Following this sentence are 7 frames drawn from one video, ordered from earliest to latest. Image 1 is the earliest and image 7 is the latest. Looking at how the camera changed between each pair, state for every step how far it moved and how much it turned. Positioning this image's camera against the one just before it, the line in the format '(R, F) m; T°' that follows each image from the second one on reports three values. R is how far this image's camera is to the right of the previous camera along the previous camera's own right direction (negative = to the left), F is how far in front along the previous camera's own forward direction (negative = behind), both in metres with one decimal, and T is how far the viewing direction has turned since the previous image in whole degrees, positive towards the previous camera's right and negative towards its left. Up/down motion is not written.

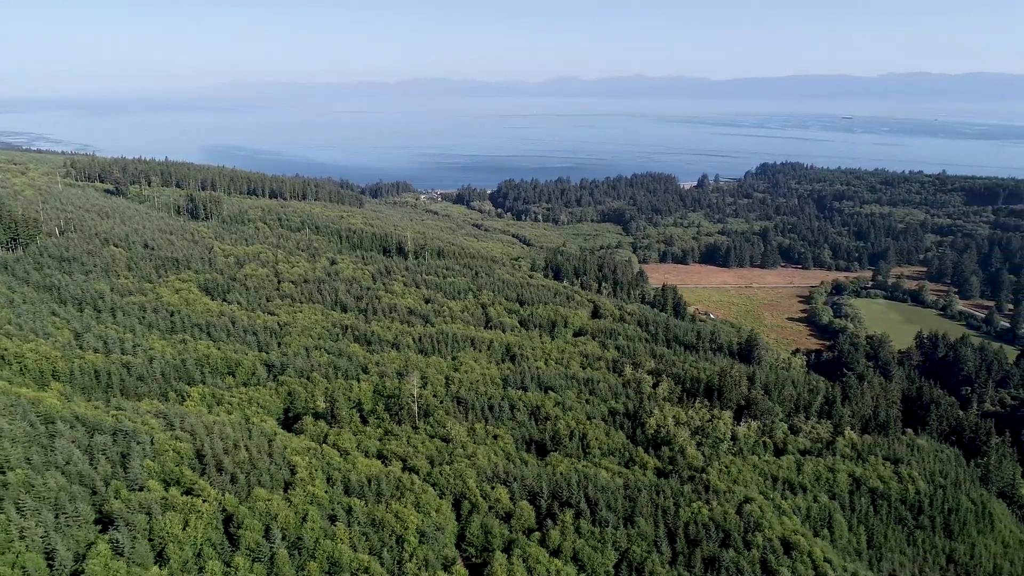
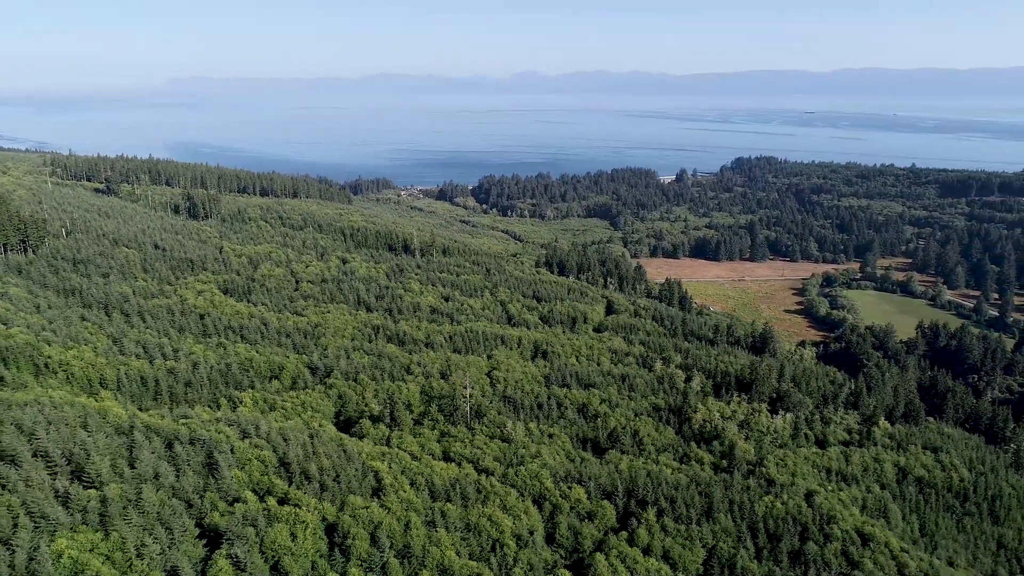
(-6.1, +0.7) m; +3°
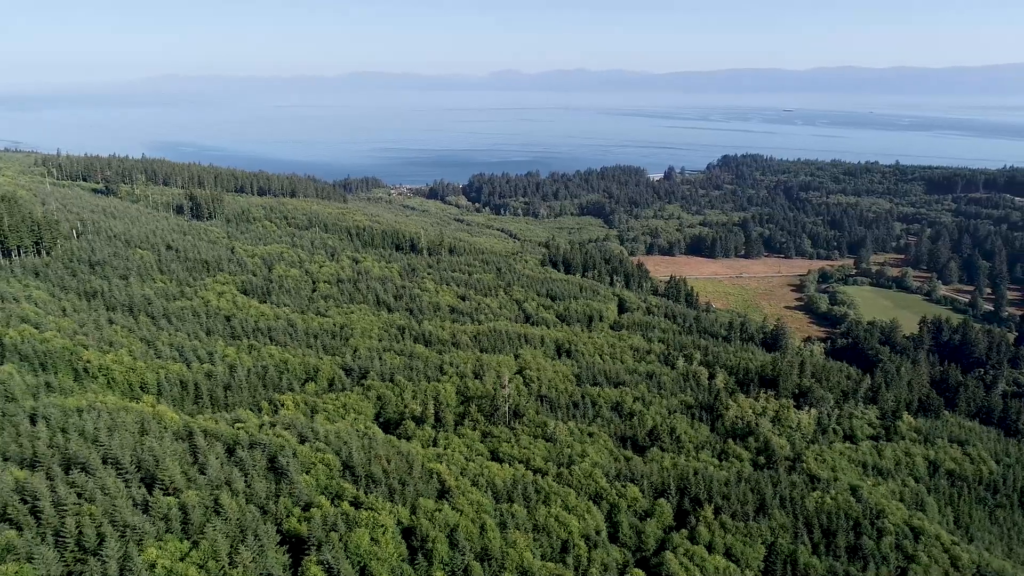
(-4.1, +0.3) m; +2°
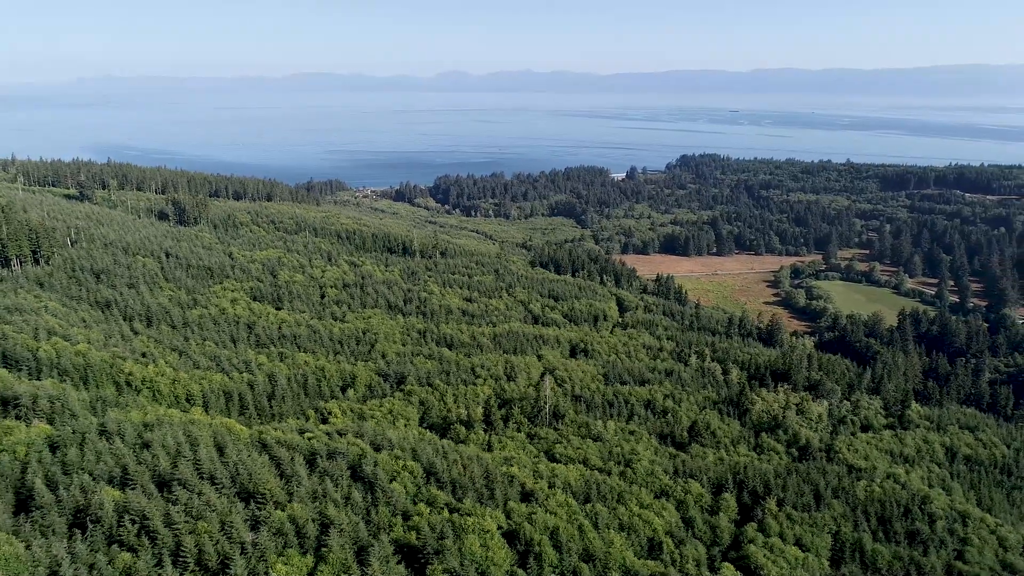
(-6.1, +0.3) m; +4°
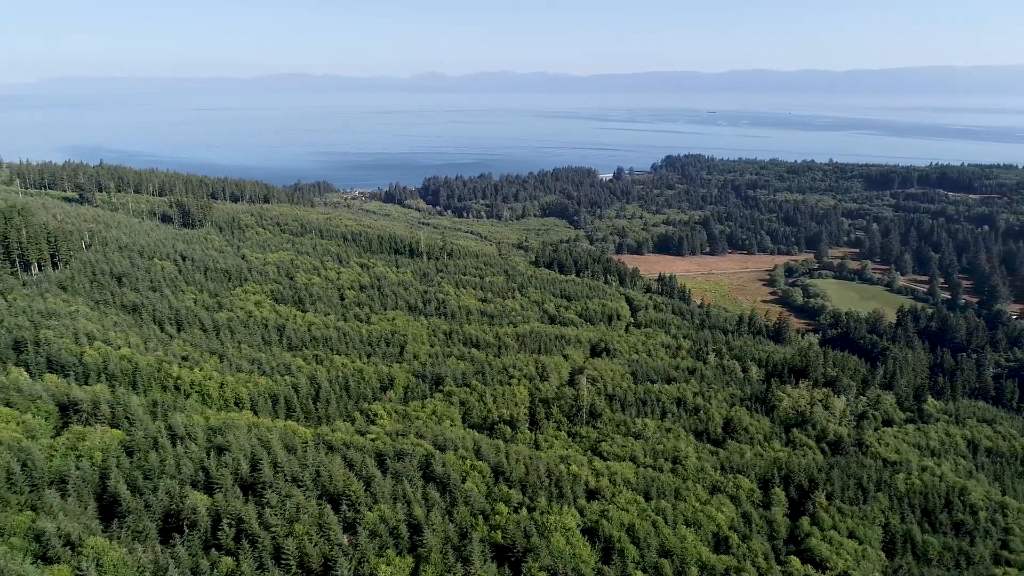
(-4.1, -0.1) m; +2°
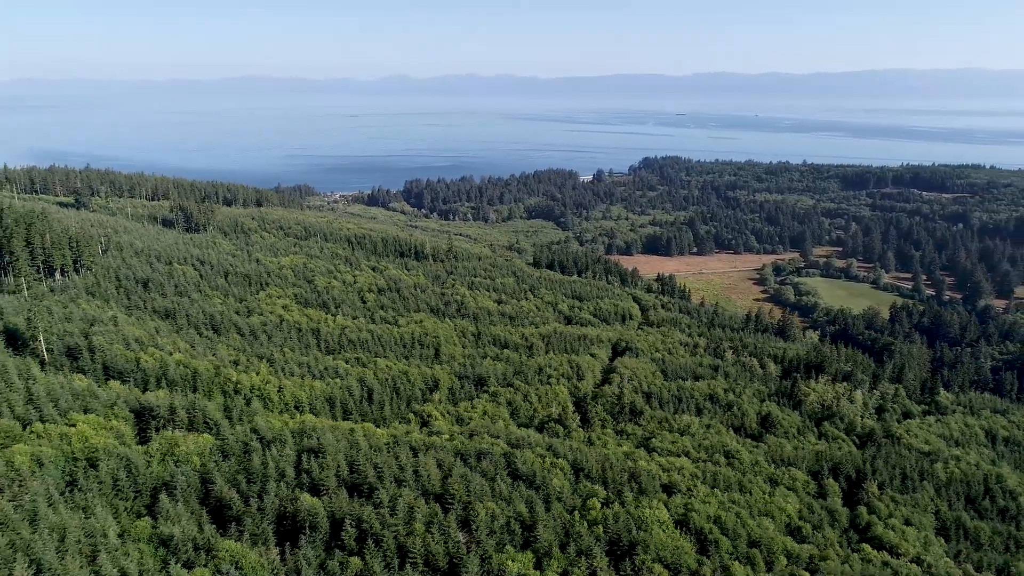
(-5.1, -0.3) m; +3°
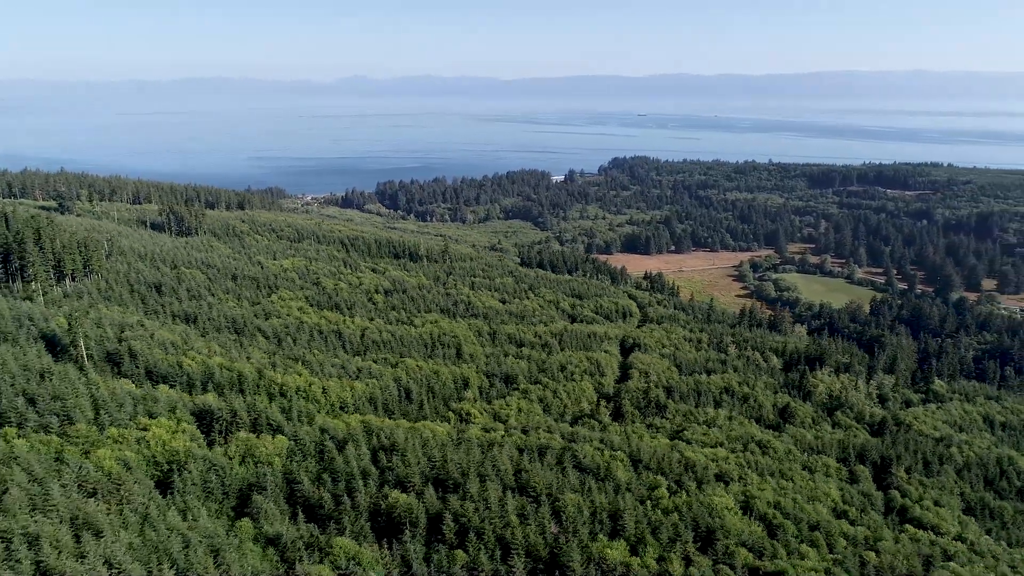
(-4.6, -0.4) m; +3°
